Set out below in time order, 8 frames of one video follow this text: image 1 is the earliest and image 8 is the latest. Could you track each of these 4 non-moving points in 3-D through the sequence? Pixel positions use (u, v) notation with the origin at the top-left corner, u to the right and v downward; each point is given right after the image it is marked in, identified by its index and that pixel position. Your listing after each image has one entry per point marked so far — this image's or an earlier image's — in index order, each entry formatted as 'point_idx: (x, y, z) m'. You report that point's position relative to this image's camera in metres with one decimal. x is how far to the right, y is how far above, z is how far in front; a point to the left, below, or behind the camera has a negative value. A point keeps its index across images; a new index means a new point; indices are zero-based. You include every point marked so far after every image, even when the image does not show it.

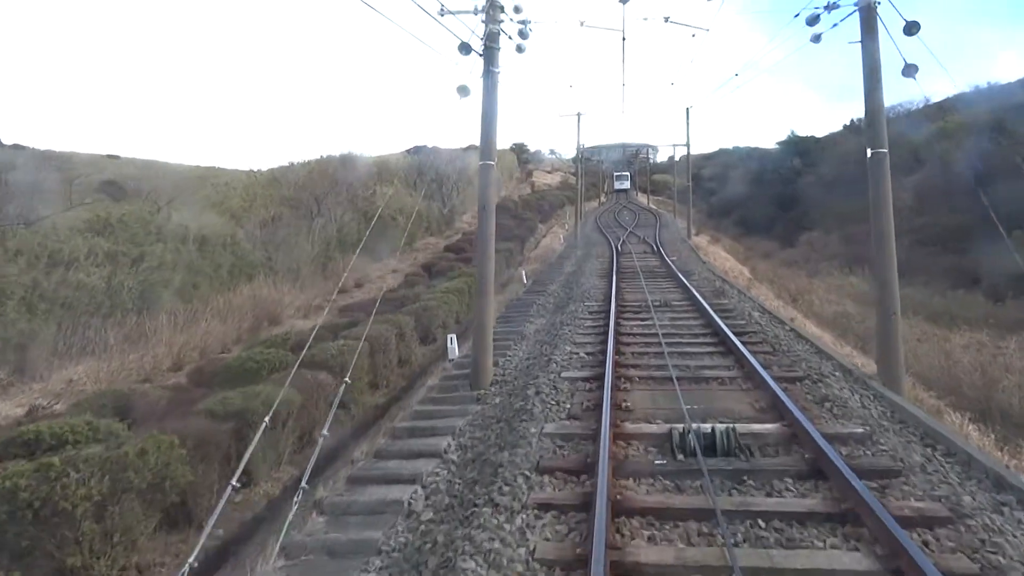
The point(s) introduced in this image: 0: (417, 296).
0: (-2.1, -0.2, +18.6) m
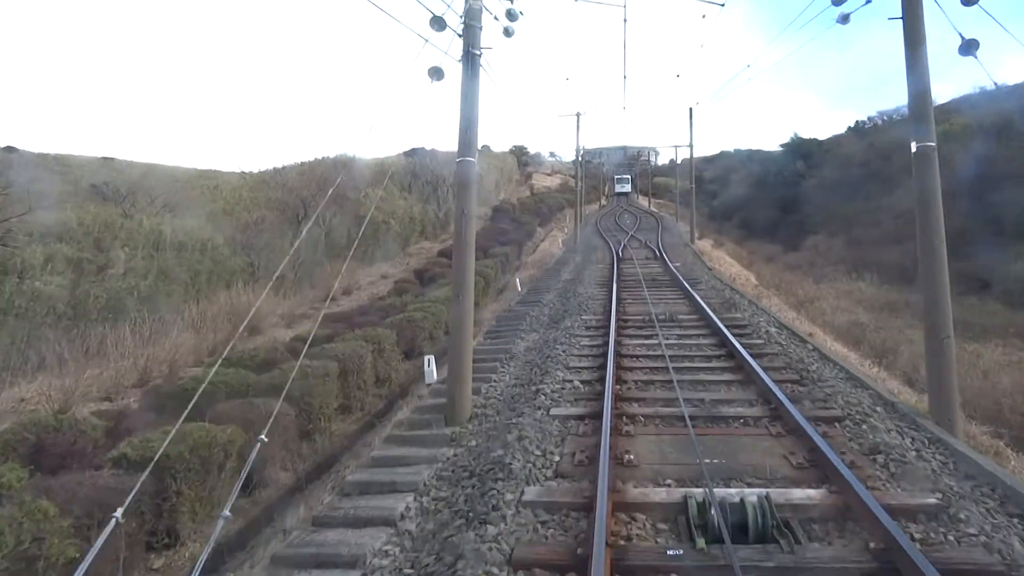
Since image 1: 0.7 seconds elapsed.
0: (-2.3, -0.3, +17.5) m
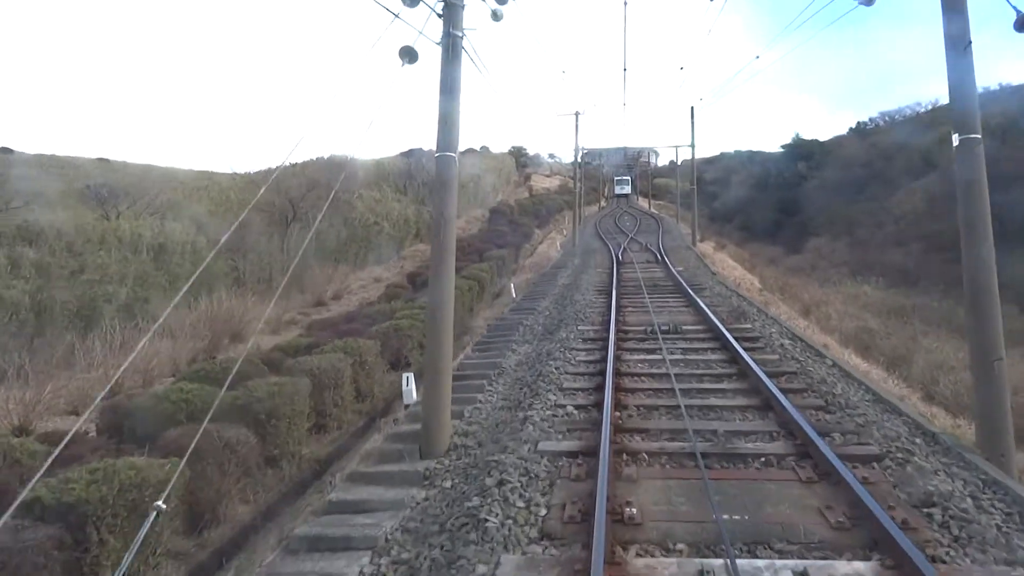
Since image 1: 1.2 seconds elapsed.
0: (-2.4, -0.5, +16.7) m
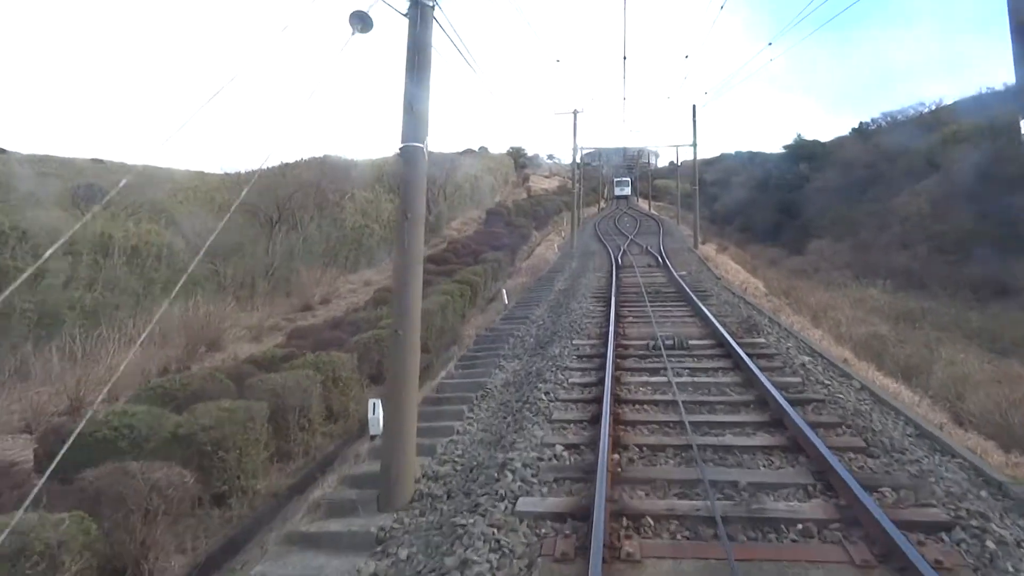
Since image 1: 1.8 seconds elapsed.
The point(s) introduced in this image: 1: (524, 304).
0: (-2.5, -0.6, +15.7) m
1: (+0.2, -0.3, +14.8) m
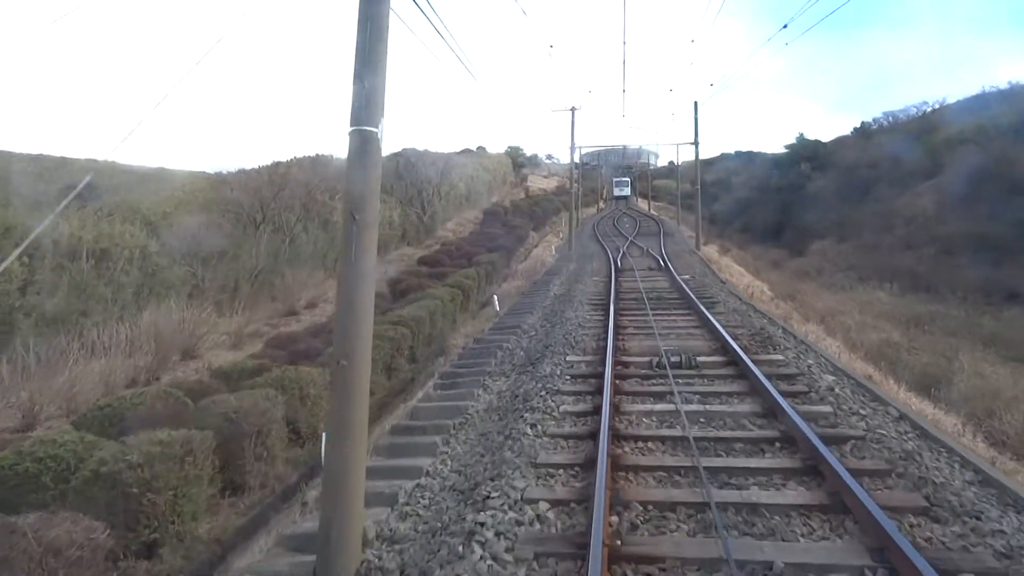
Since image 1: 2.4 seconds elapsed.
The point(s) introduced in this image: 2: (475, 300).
0: (-2.6, -0.7, +14.7) m
1: (+0.1, -0.4, +13.8) m
2: (-0.8, -0.3, +19.2) m
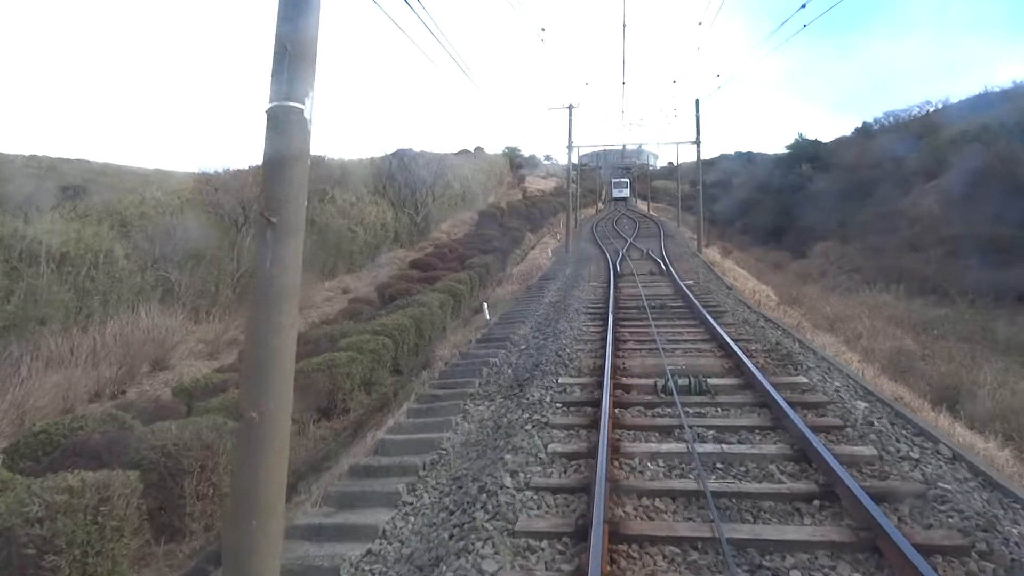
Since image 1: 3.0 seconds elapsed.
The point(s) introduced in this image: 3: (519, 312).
0: (-2.8, -0.8, +13.7) m
1: (-0.1, -0.5, +12.8) m
2: (-1.0, -0.4, +18.2) m
3: (+0.1, -0.4, +14.1) m
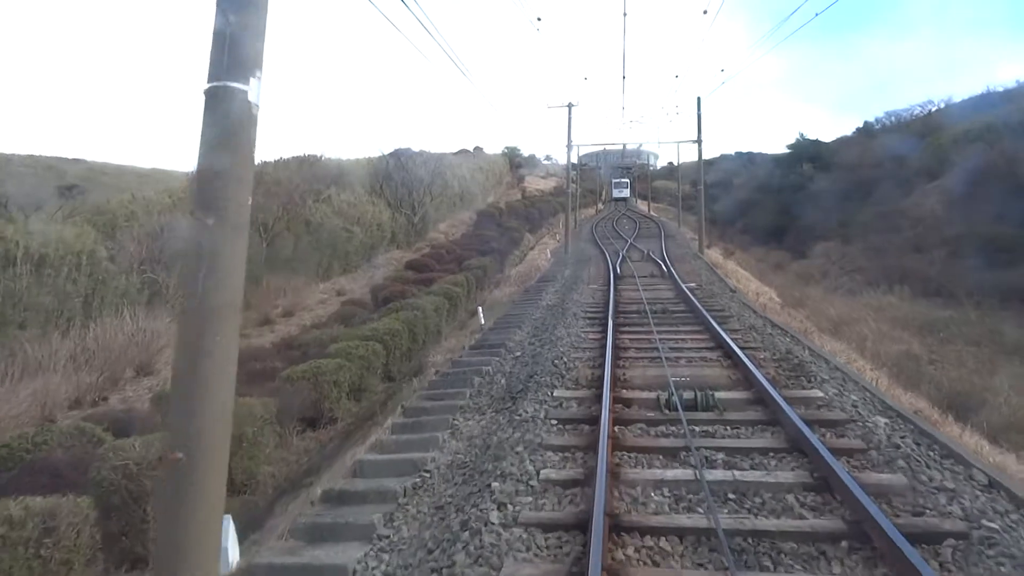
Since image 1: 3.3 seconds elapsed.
0: (-2.8, -0.8, +13.2) m
1: (-0.1, -0.6, +12.3) m
2: (-1.0, -0.4, +17.7) m
3: (0.0, -0.4, +13.6) m
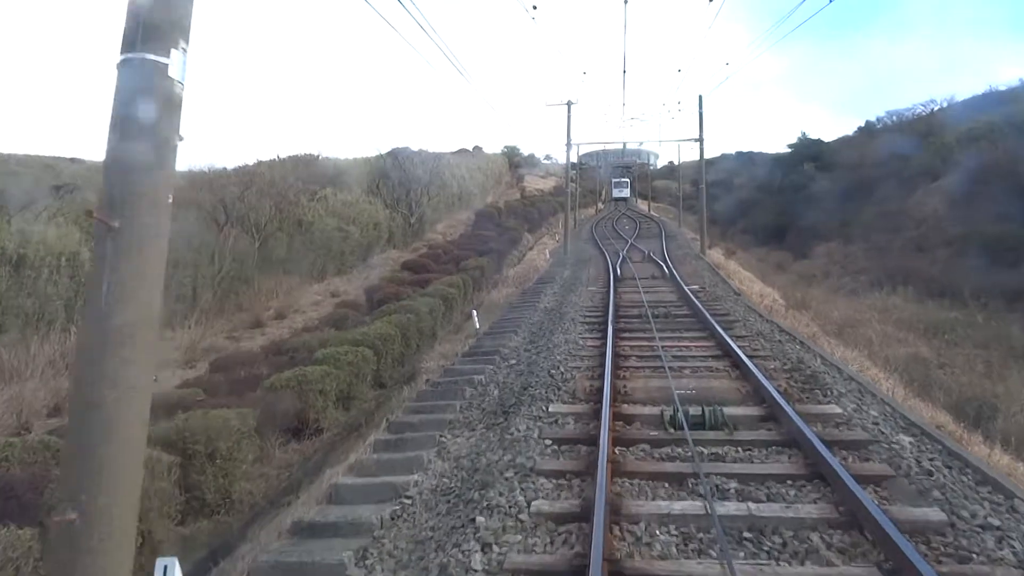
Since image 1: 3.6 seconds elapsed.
0: (-2.9, -0.9, +12.7) m
1: (-0.2, -0.6, +11.8) m
2: (-1.1, -0.5, +17.2) m
3: (0.0, -0.5, +13.2) m
